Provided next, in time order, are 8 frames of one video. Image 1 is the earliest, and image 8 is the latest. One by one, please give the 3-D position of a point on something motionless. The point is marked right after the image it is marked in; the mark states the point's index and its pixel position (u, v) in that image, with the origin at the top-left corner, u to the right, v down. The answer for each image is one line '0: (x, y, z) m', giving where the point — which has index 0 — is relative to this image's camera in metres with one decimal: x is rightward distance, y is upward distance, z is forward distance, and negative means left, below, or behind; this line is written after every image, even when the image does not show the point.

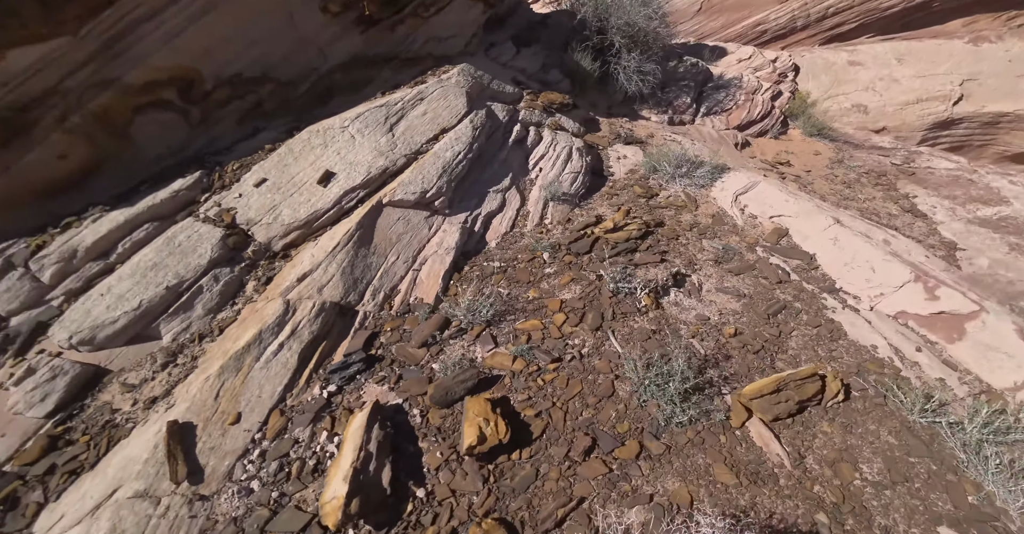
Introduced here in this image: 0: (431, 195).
0: (-0.4, +0.4, +2.2) m
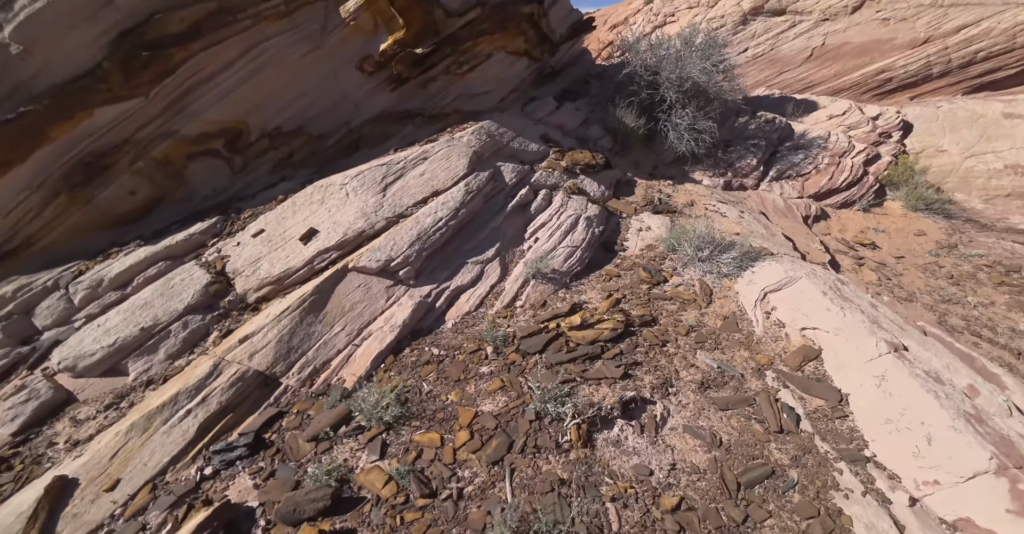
0: (-0.5, 0.0, +2.1) m
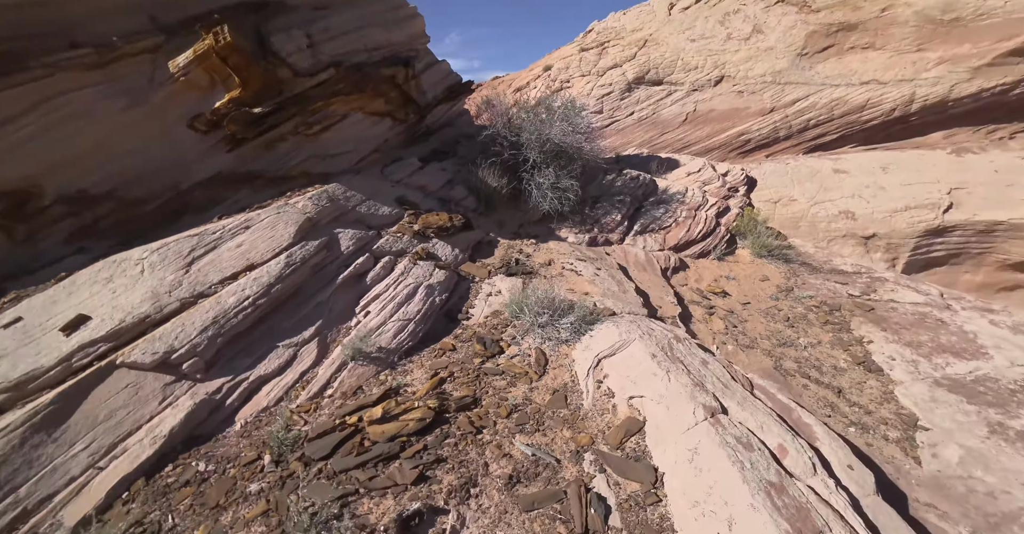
0: (-1.3, -0.3, +1.7) m
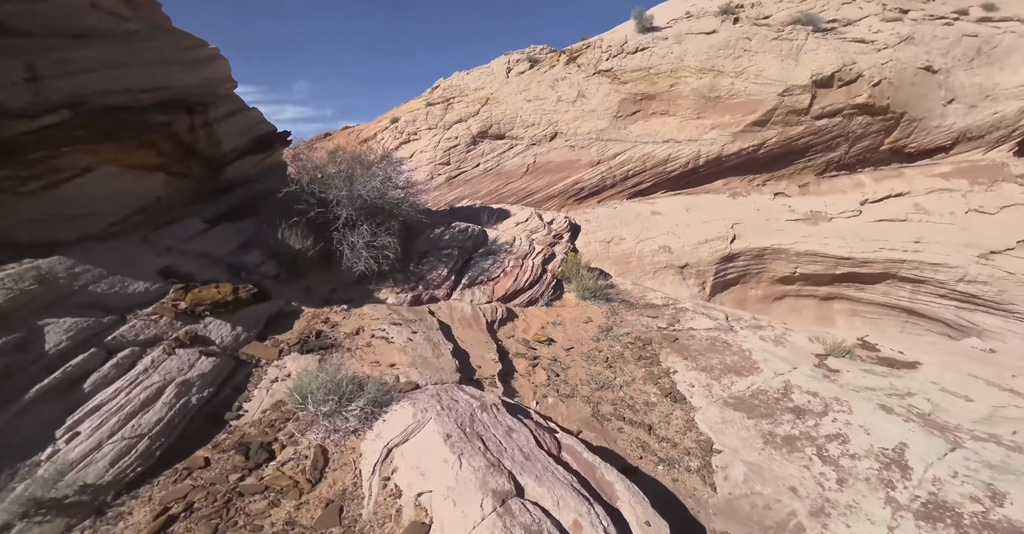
0: (-2.0, -0.7, +1.0) m
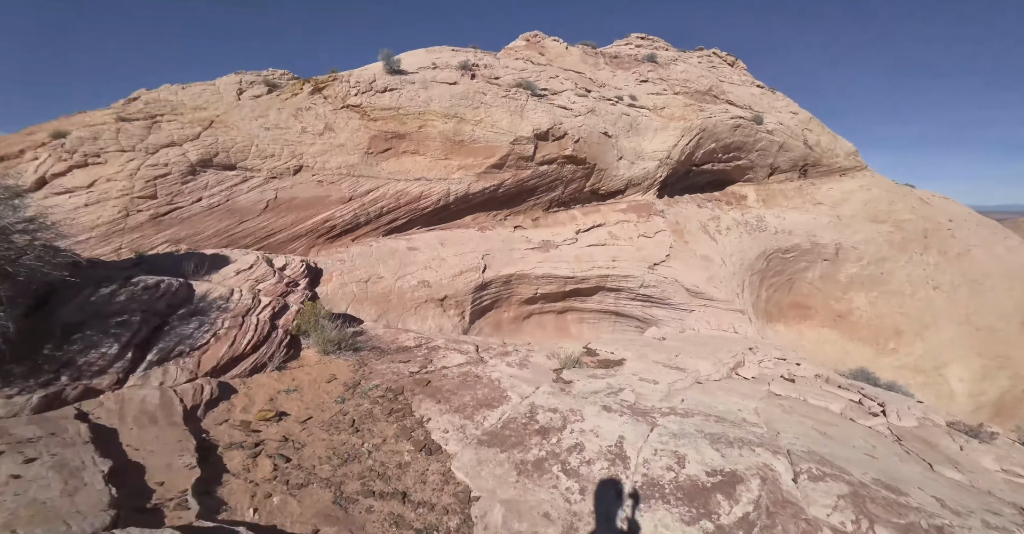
0: (-2.2, -1.0, -0.4) m
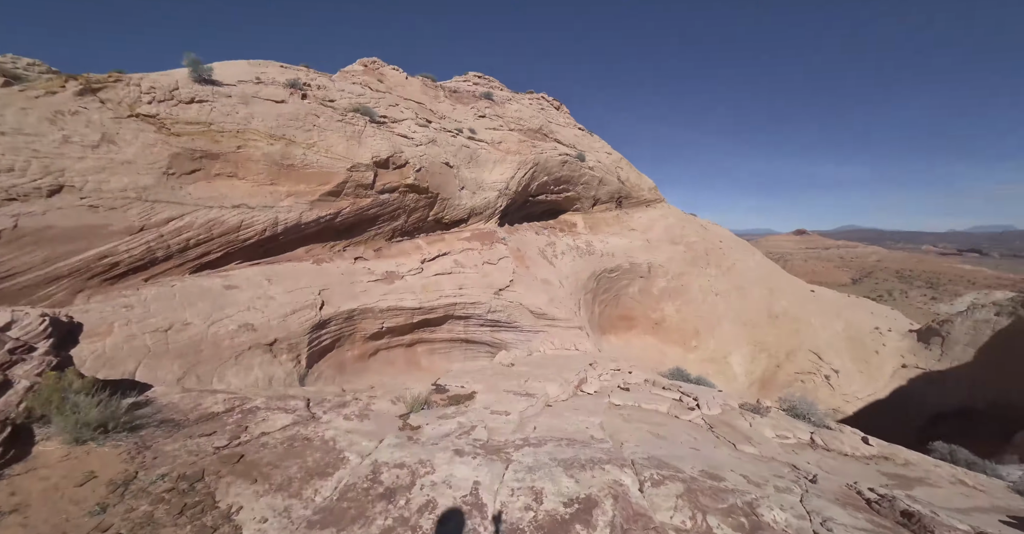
0: (-1.9, -1.1, -1.4) m
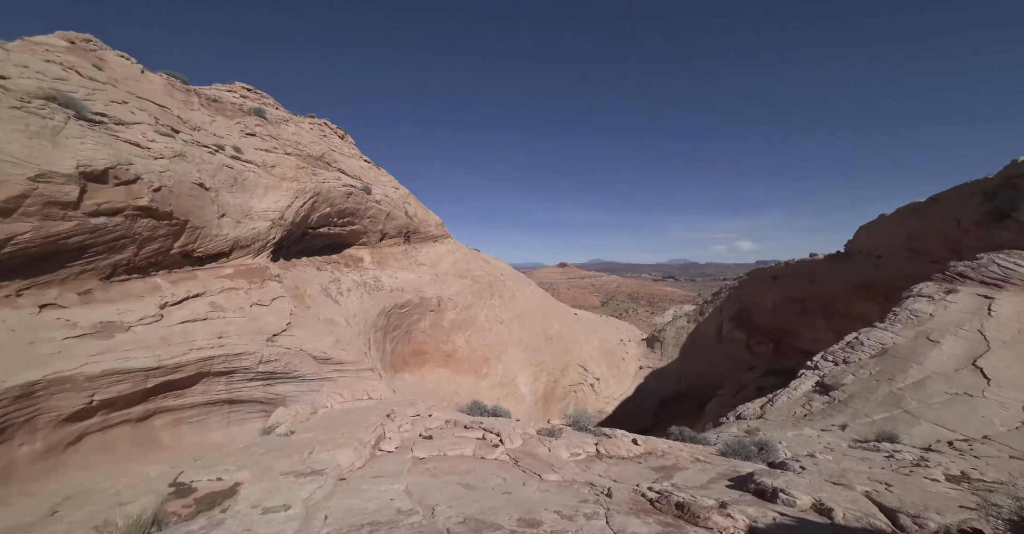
0: (-0.8, -1.0, -2.6) m
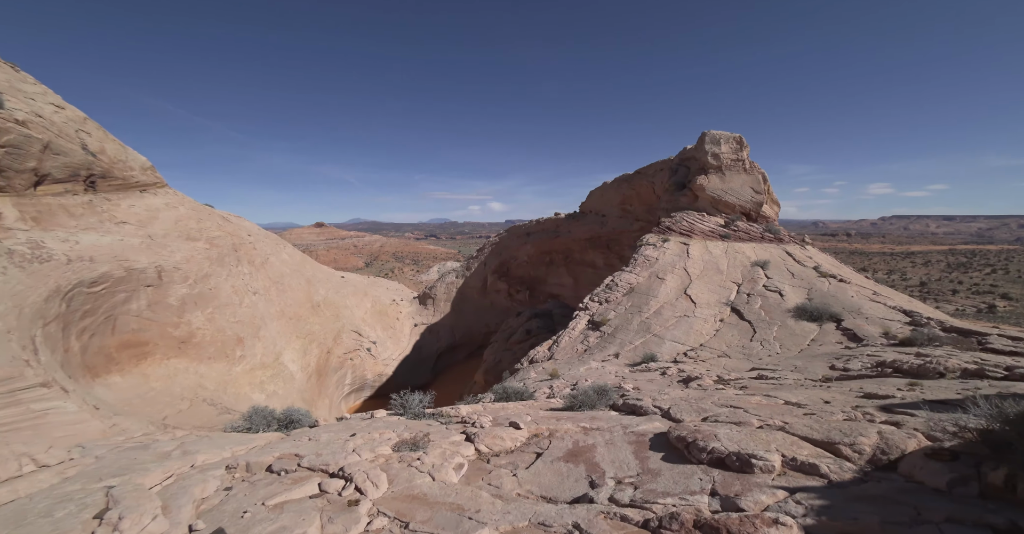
0: (+3.1, -1.0, -5.0) m
